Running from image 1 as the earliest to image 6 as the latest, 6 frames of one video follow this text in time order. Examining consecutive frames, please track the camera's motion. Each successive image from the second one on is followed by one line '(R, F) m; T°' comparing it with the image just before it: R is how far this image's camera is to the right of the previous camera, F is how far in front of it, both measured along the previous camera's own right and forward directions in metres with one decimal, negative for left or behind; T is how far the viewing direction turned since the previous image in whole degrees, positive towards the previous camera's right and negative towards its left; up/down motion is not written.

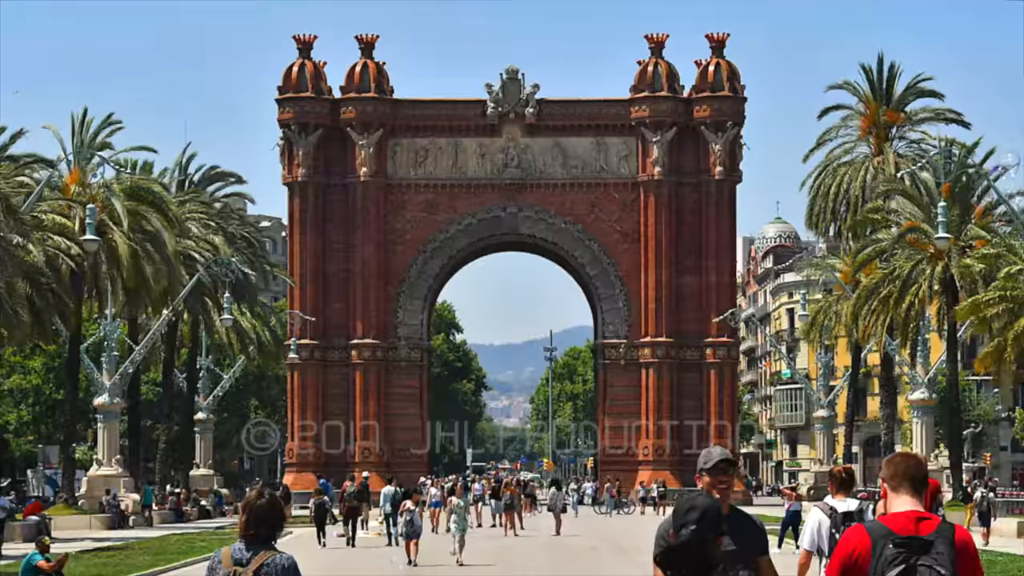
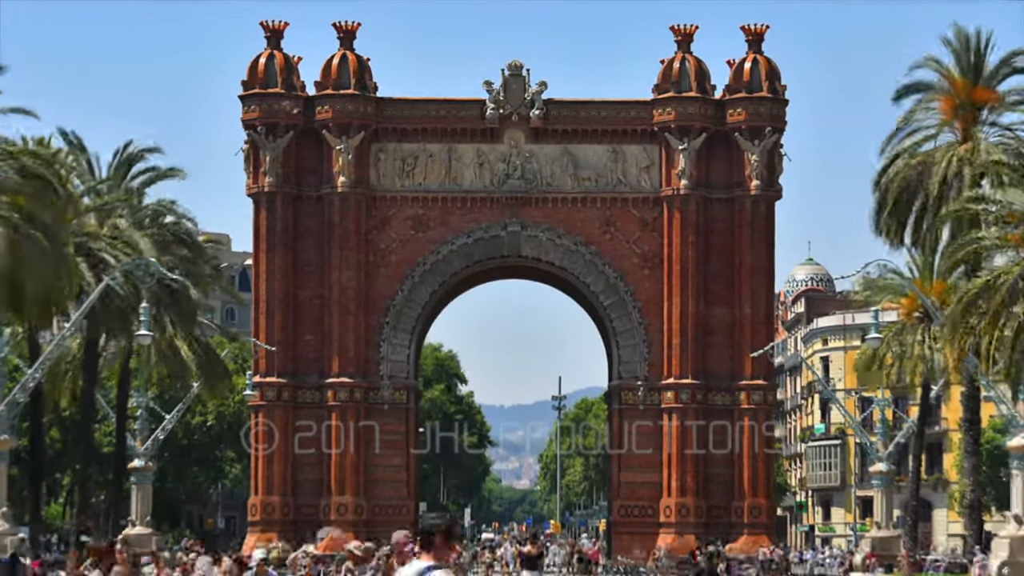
(+0.3, +11.3) m; 0°
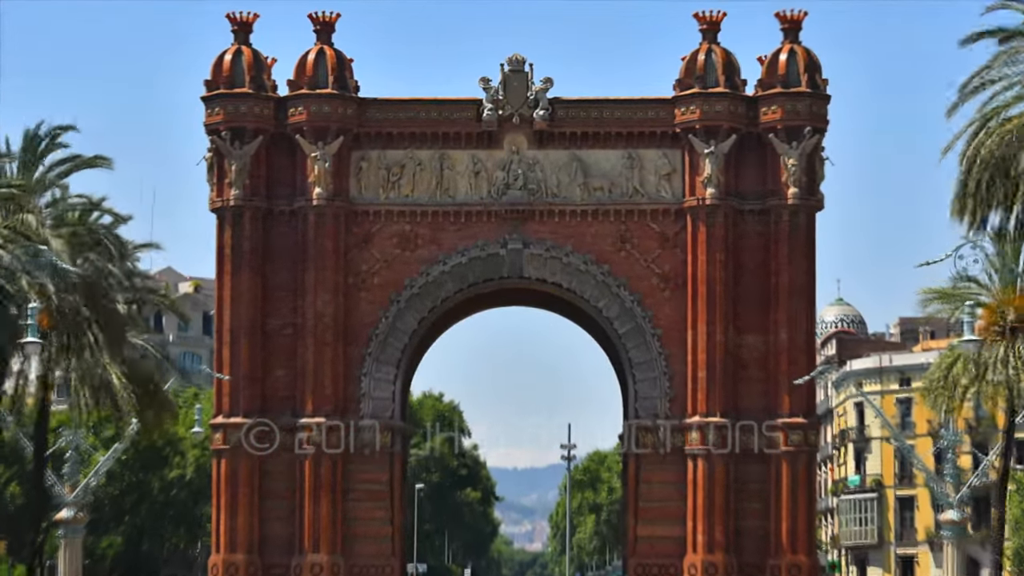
(+0.2, +8.8) m; 0°
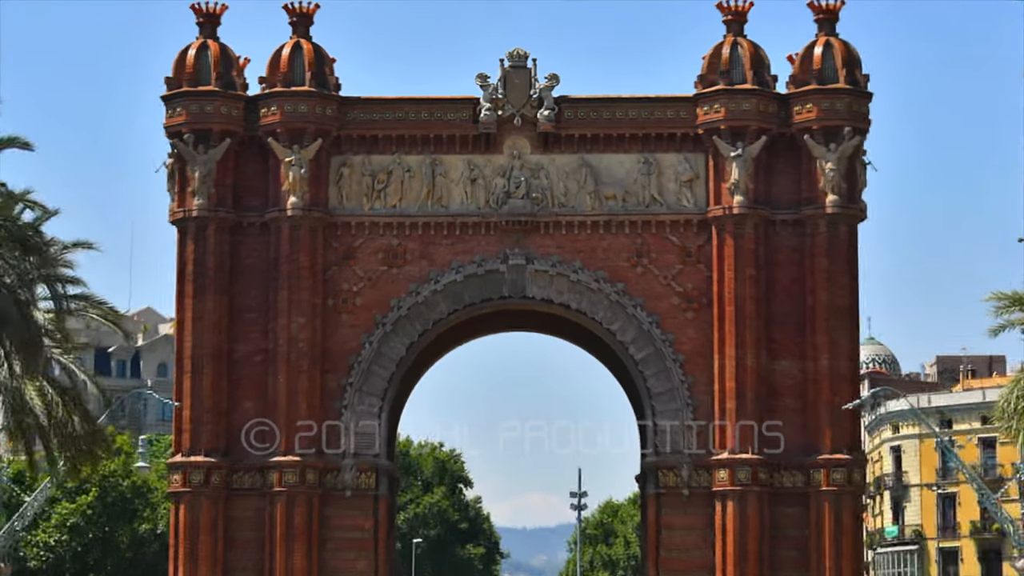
(+0.2, +6.9) m; 0°
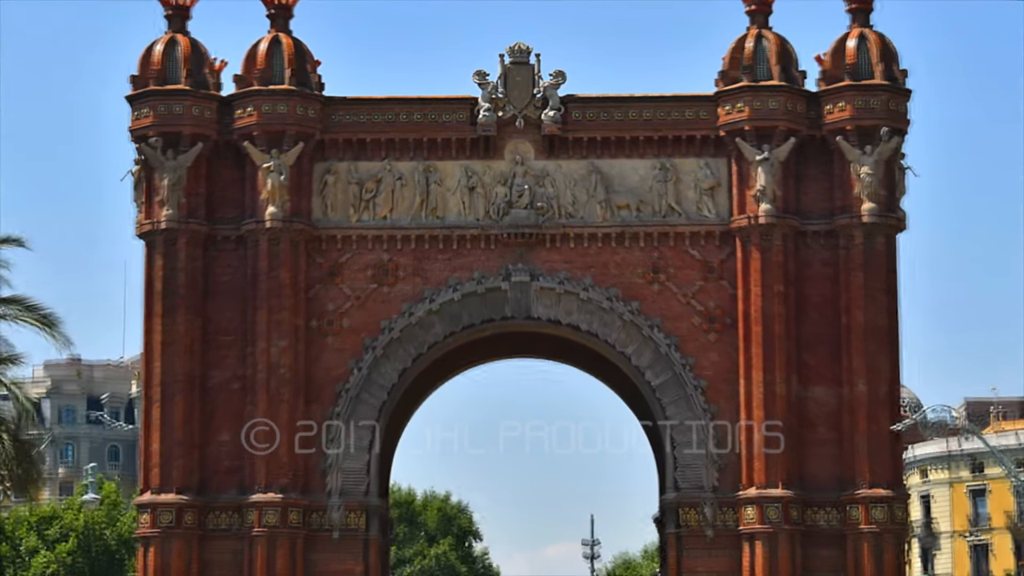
(-0.1, +5.0) m; 0°
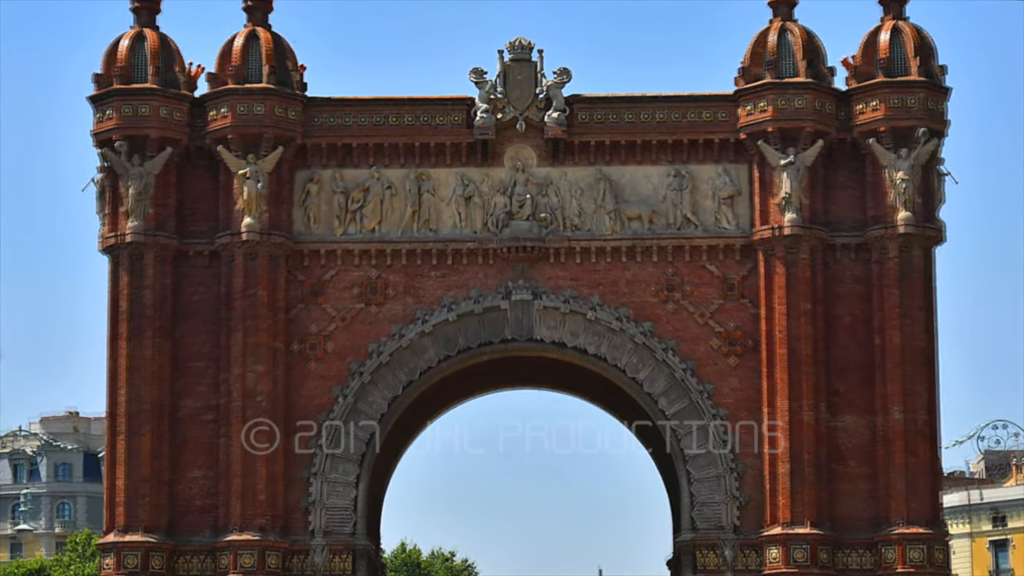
(+0.1, +4.2) m; 0°
